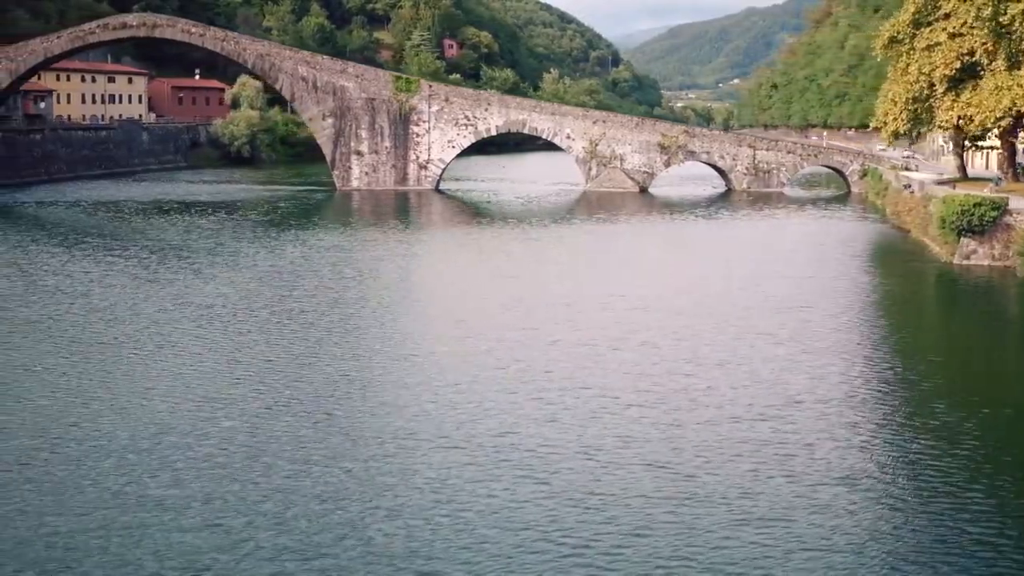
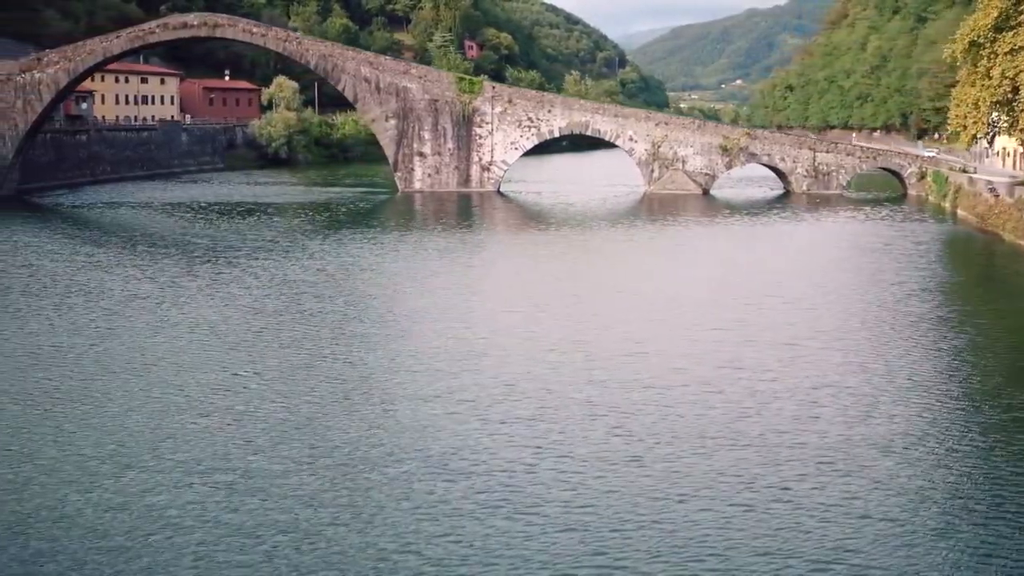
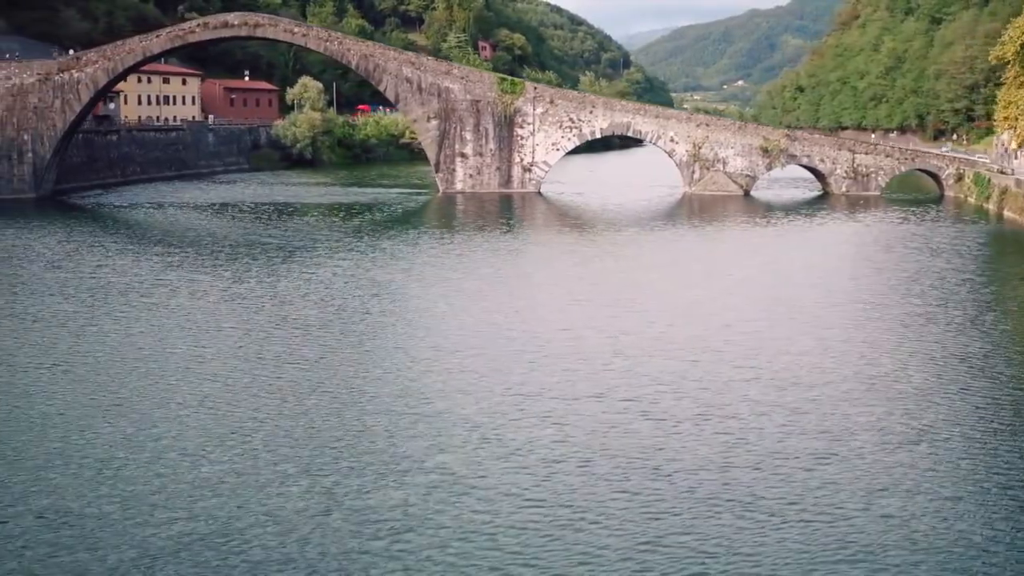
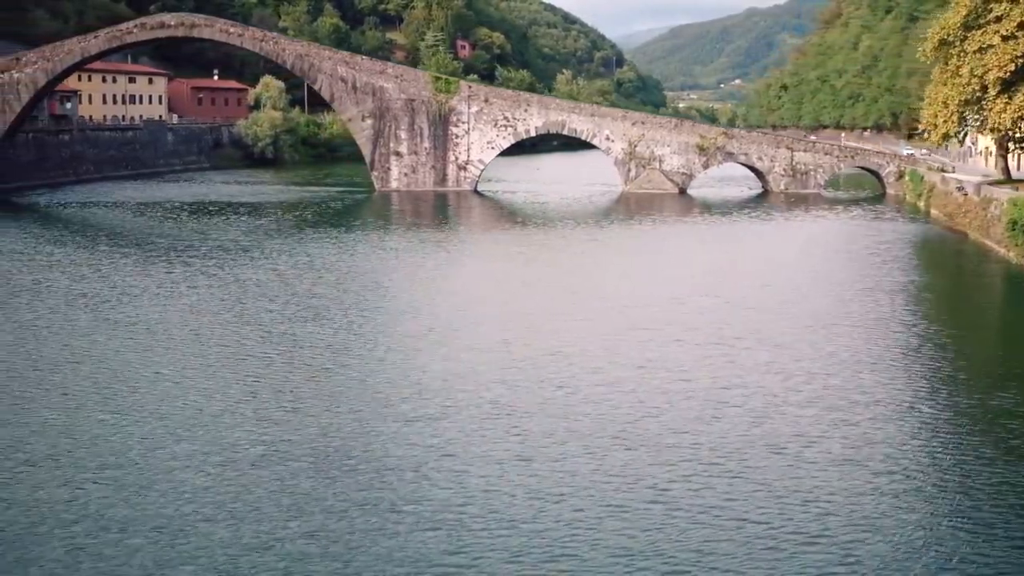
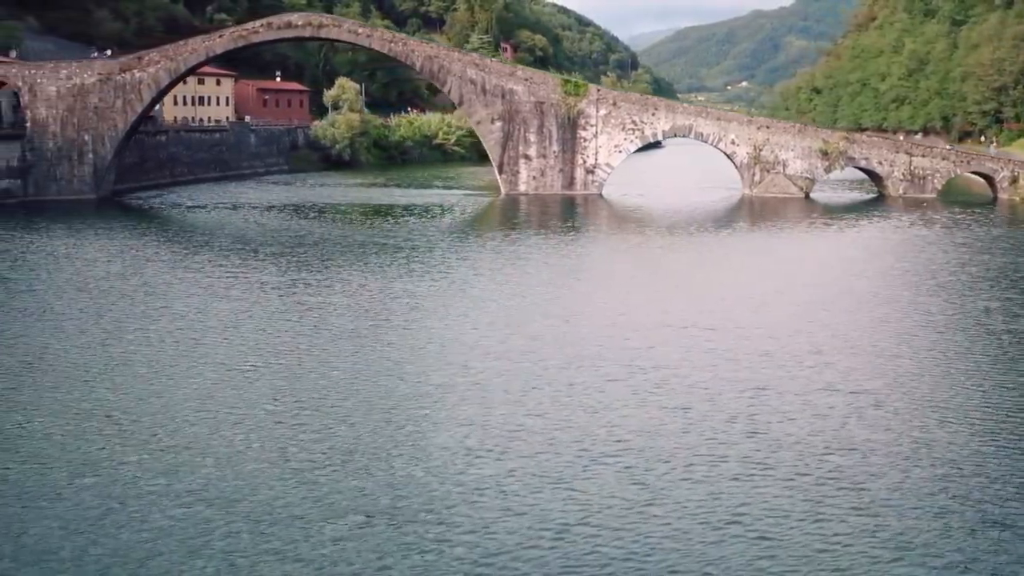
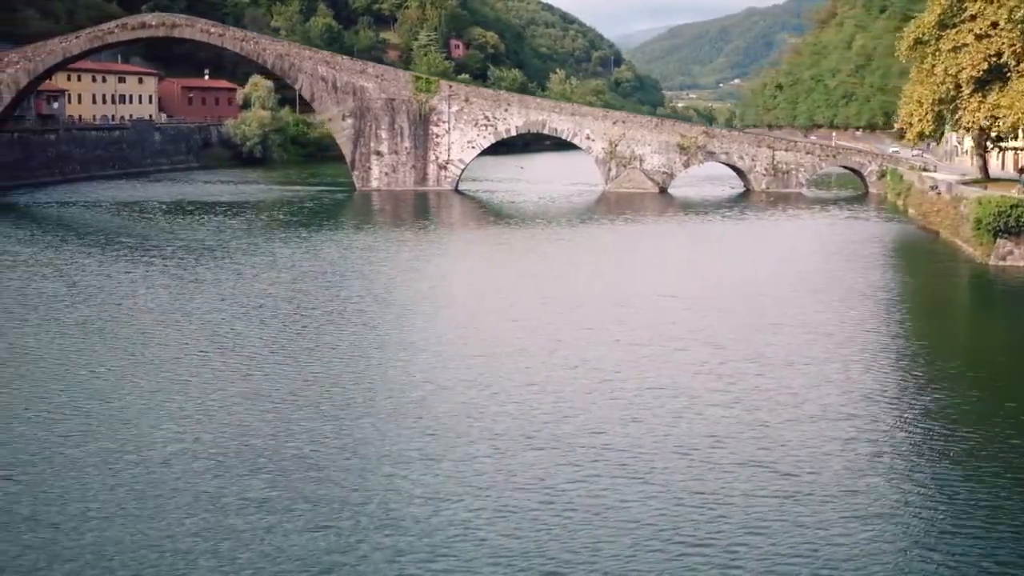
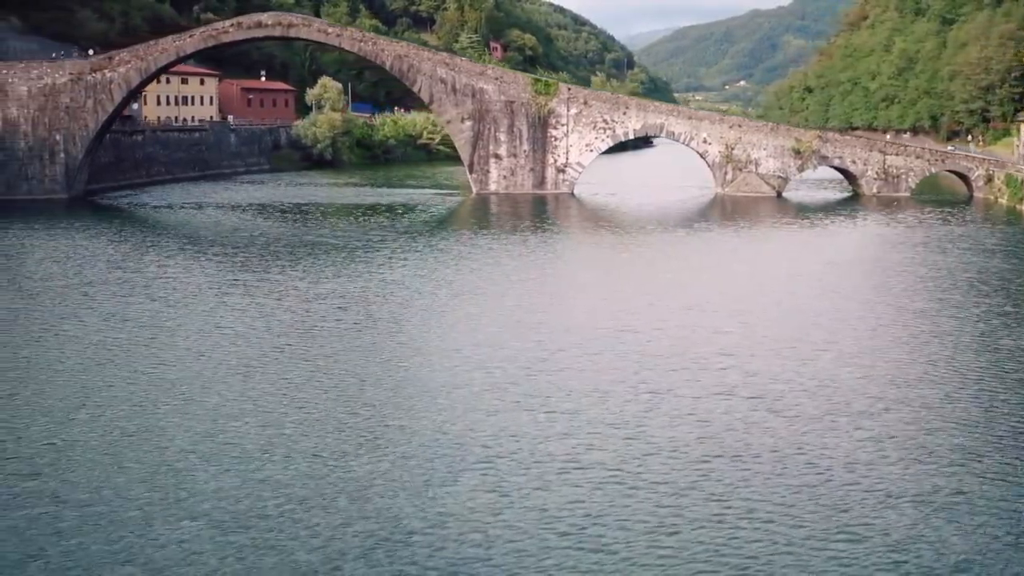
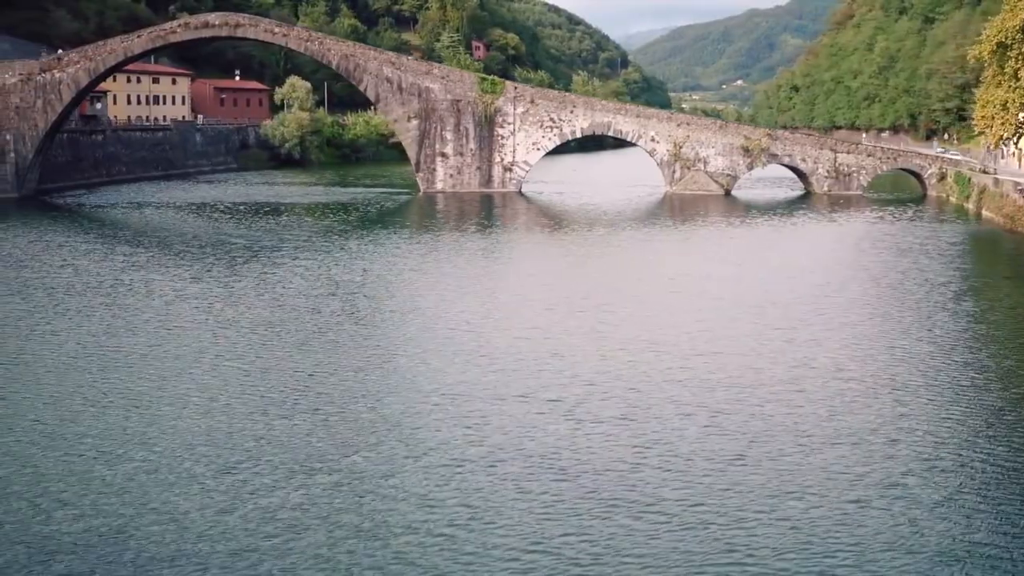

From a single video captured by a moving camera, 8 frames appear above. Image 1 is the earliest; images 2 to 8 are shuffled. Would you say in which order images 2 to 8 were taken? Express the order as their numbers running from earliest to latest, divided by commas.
6, 4, 2, 8, 3, 7, 5
